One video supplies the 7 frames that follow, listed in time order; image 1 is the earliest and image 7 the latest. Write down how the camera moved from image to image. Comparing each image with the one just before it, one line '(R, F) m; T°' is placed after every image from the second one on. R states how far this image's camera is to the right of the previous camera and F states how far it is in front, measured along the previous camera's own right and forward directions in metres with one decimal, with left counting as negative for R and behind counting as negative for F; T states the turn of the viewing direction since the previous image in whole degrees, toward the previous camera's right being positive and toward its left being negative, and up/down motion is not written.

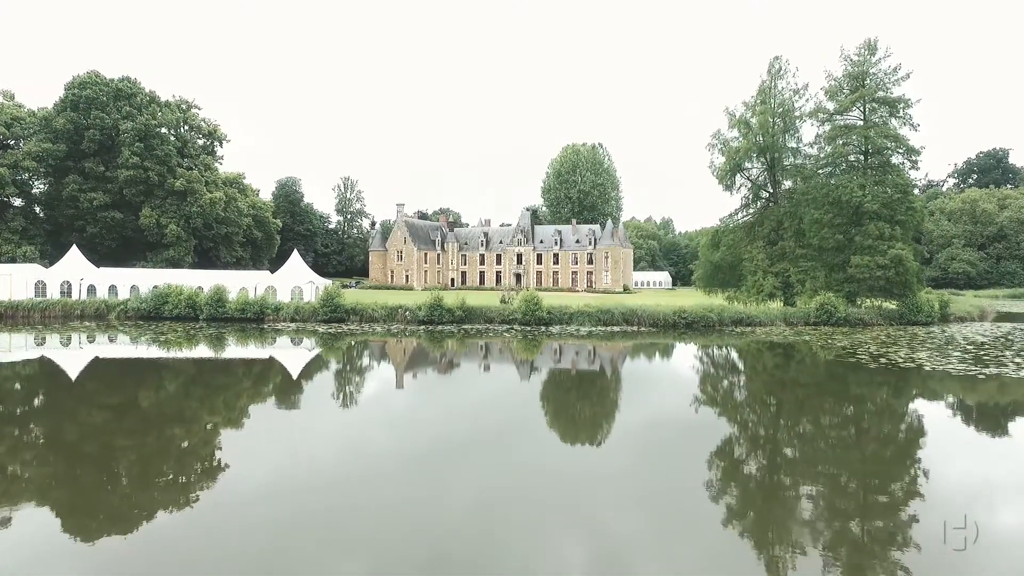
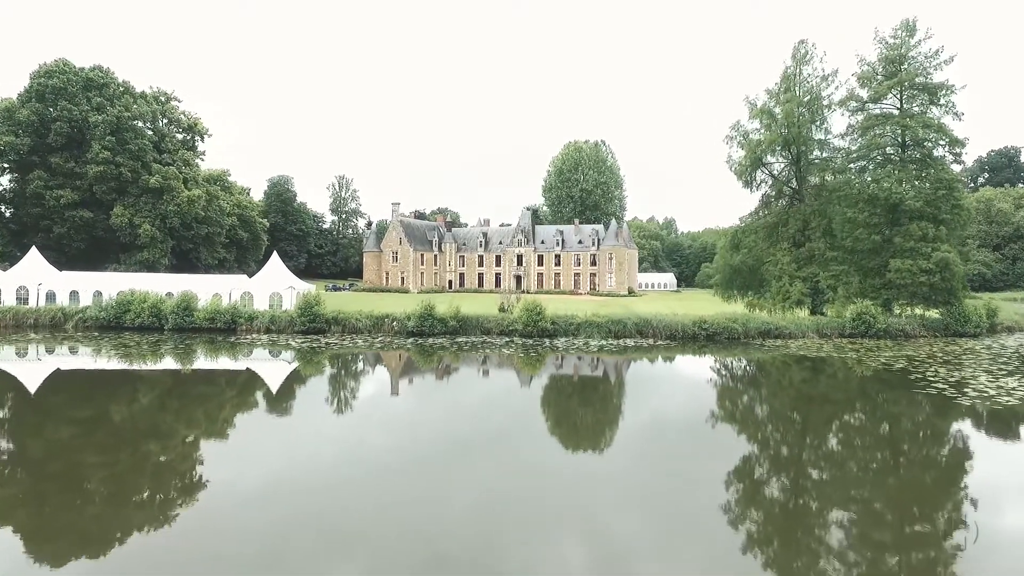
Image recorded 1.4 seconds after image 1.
(0.0, +2.4) m; 0°
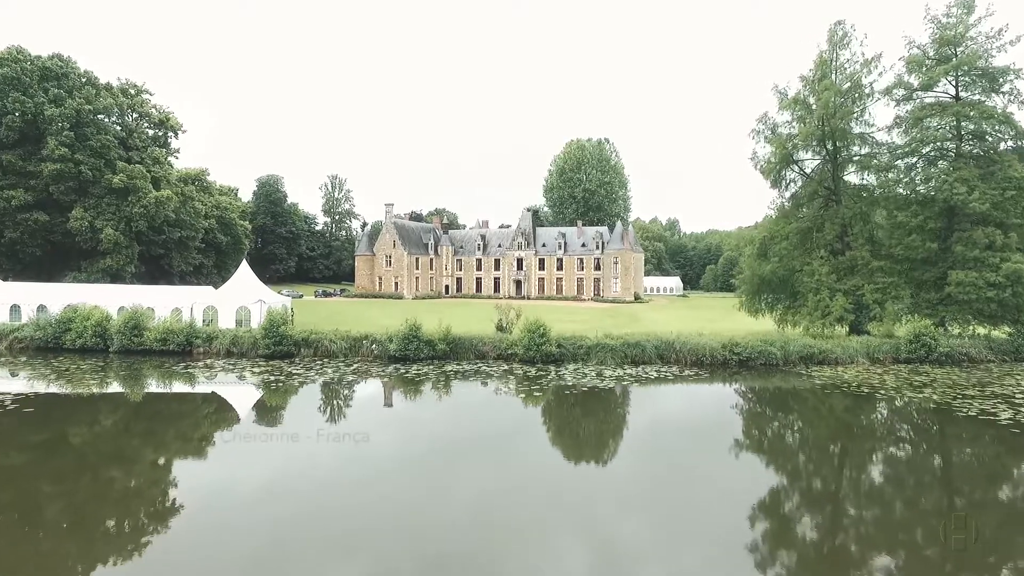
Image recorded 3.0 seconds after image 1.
(0.0, +2.9) m; 0°
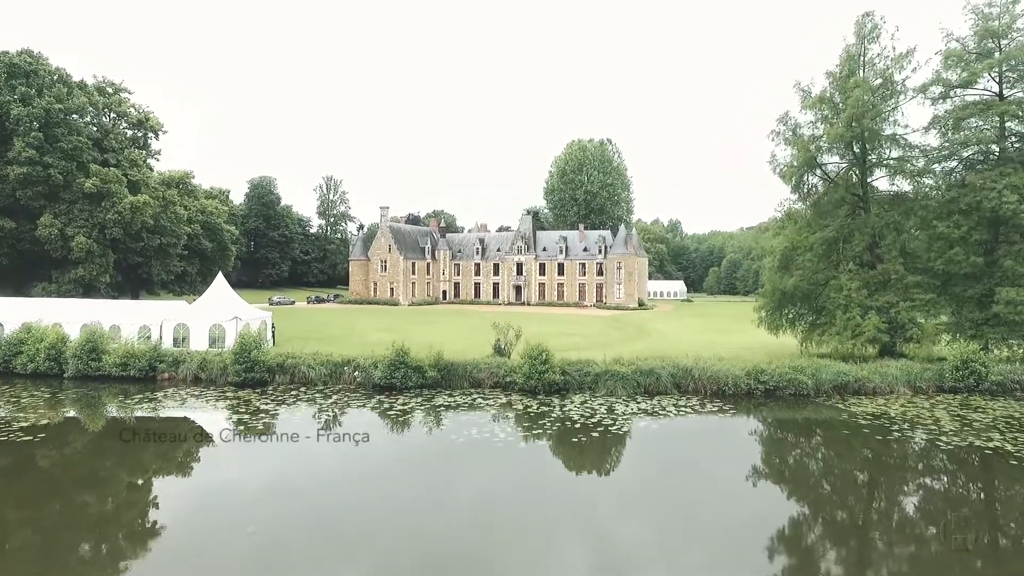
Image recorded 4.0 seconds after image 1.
(0.0, +1.8) m; 0°
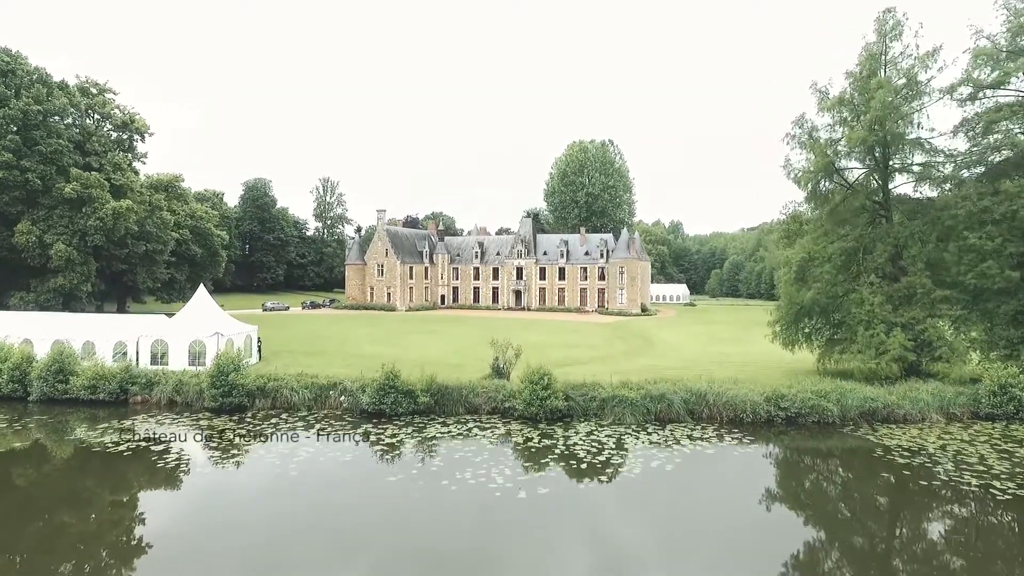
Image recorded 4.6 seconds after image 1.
(0.0, +1.2) m; 0°
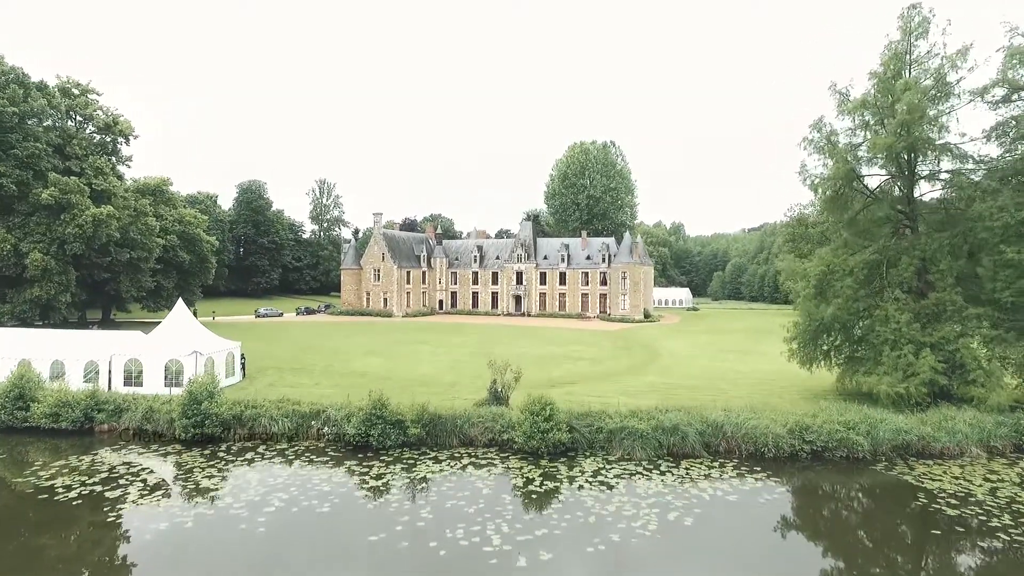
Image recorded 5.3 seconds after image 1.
(0.0, +1.2) m; 0°
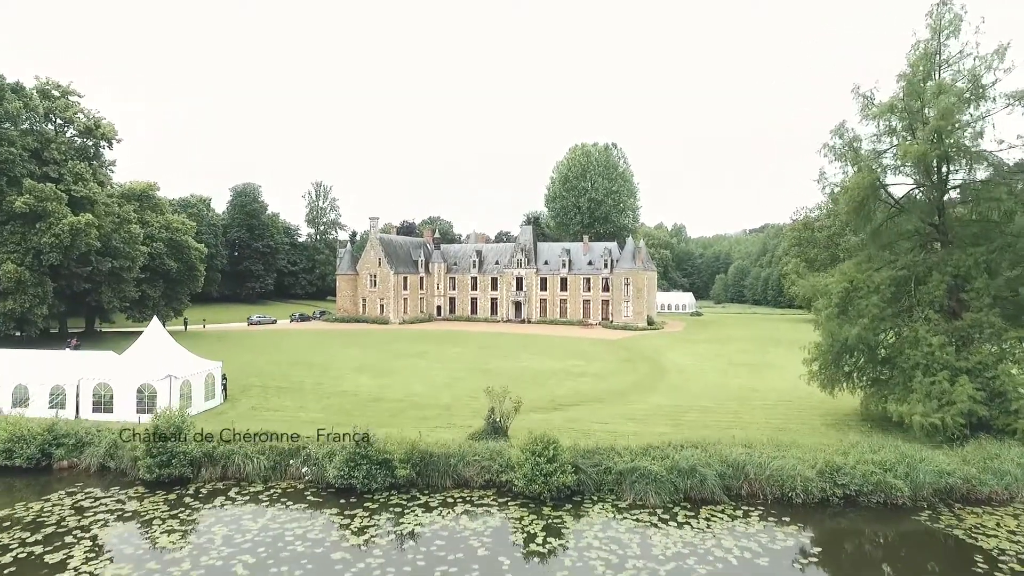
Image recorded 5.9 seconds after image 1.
(0.0, +1.3) m; 0°
